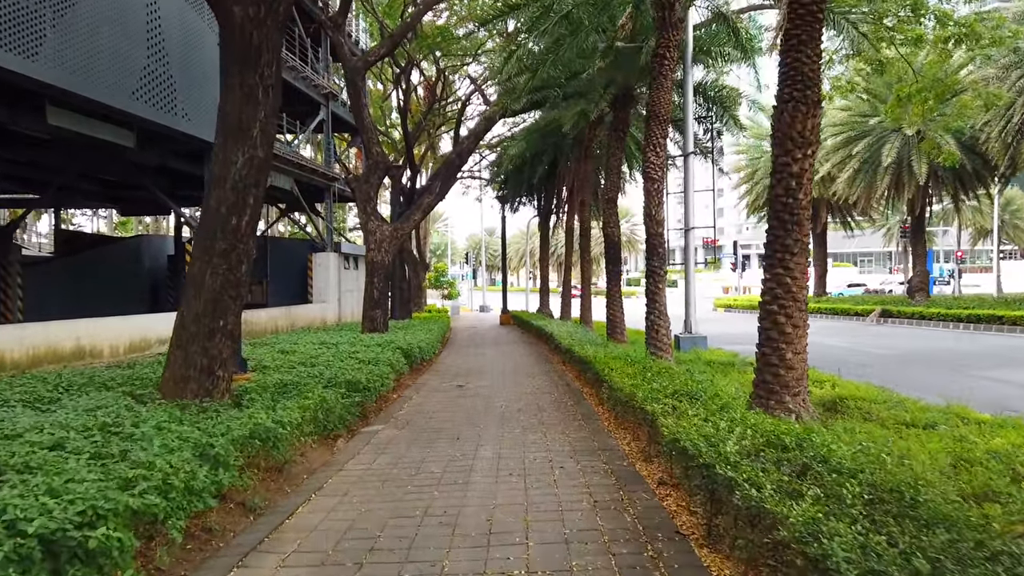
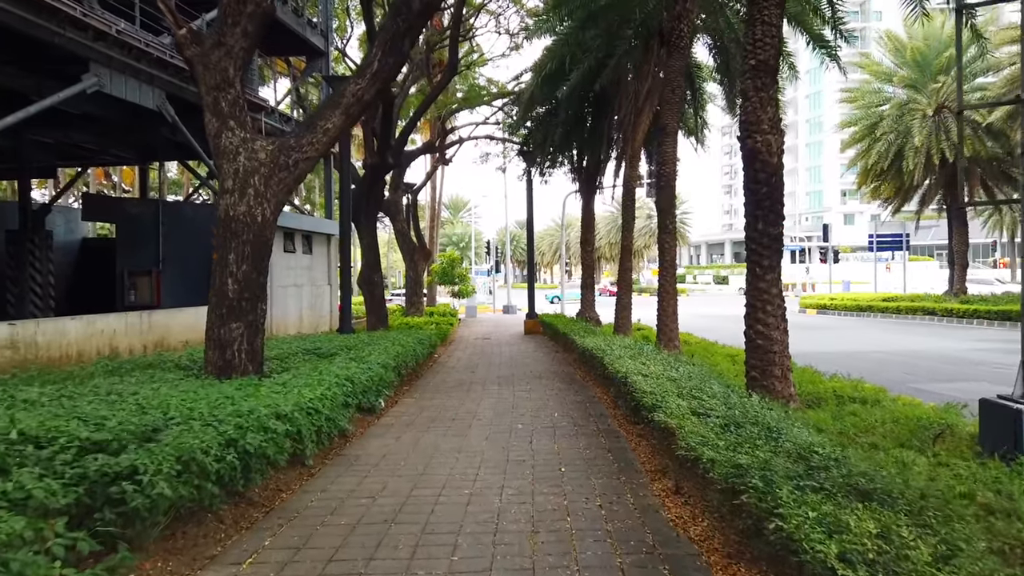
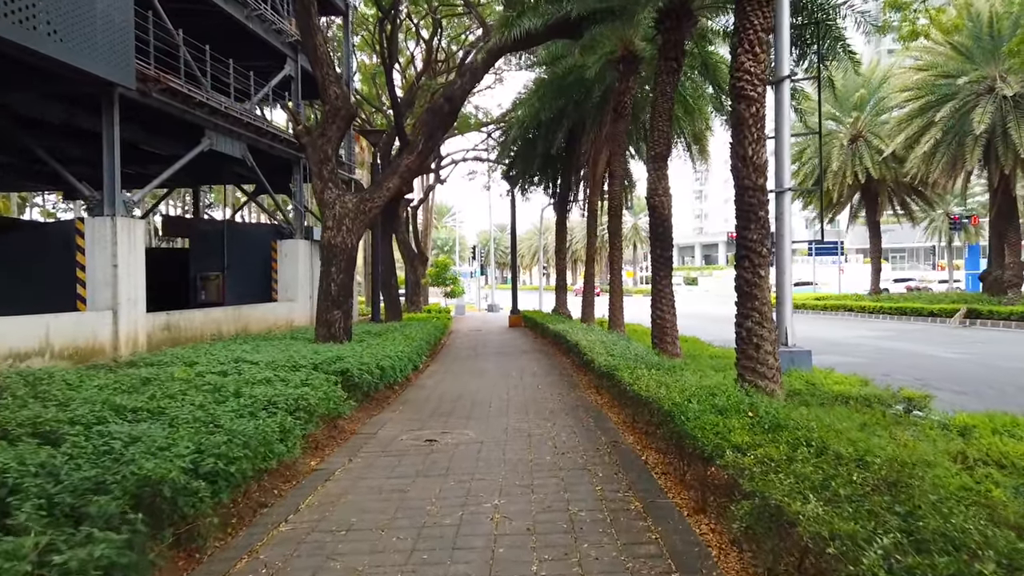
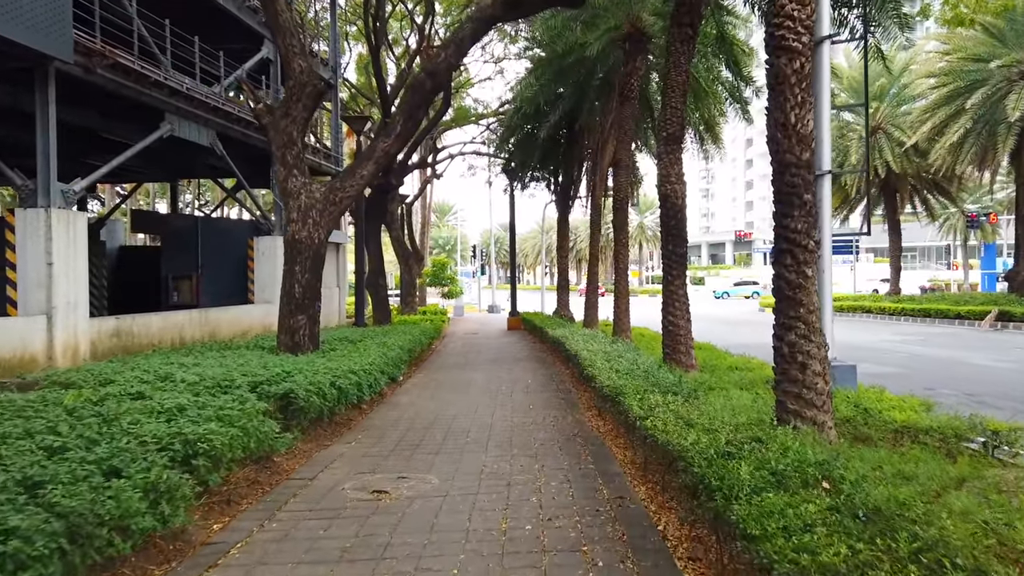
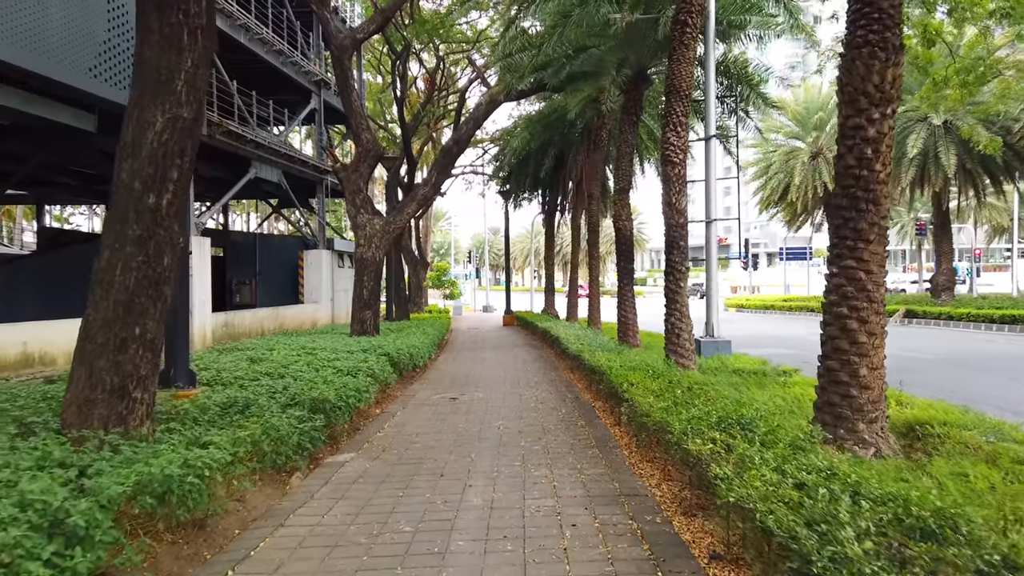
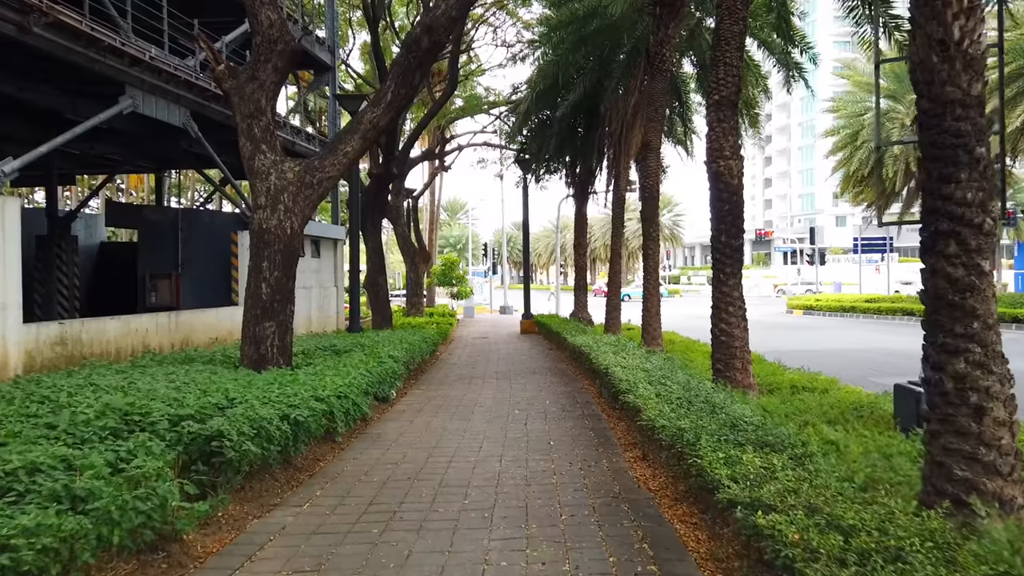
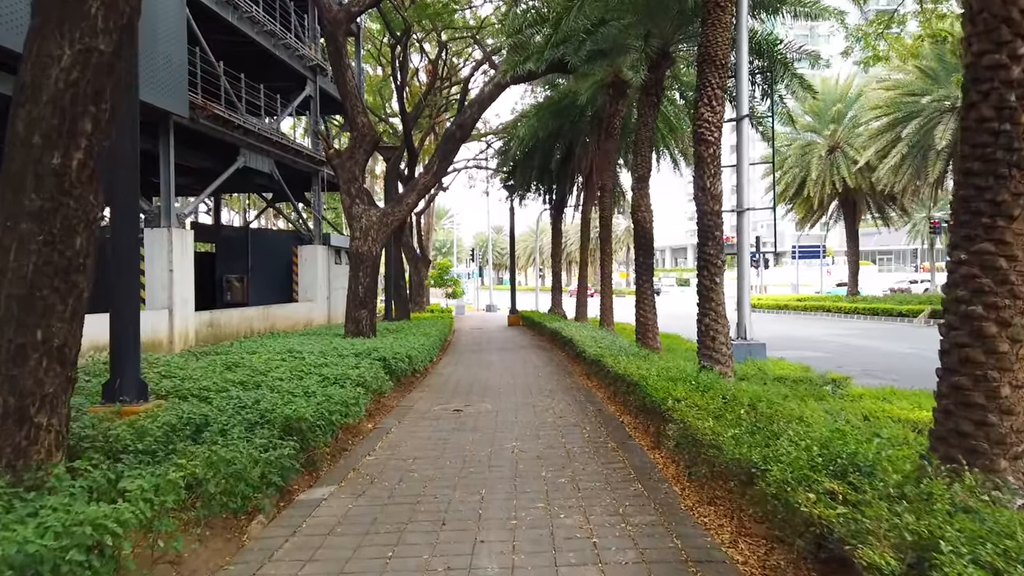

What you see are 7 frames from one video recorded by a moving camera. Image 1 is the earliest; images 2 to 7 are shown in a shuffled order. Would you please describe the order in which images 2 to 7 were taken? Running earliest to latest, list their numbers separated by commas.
5, 7, 3, 4, 6, 2
